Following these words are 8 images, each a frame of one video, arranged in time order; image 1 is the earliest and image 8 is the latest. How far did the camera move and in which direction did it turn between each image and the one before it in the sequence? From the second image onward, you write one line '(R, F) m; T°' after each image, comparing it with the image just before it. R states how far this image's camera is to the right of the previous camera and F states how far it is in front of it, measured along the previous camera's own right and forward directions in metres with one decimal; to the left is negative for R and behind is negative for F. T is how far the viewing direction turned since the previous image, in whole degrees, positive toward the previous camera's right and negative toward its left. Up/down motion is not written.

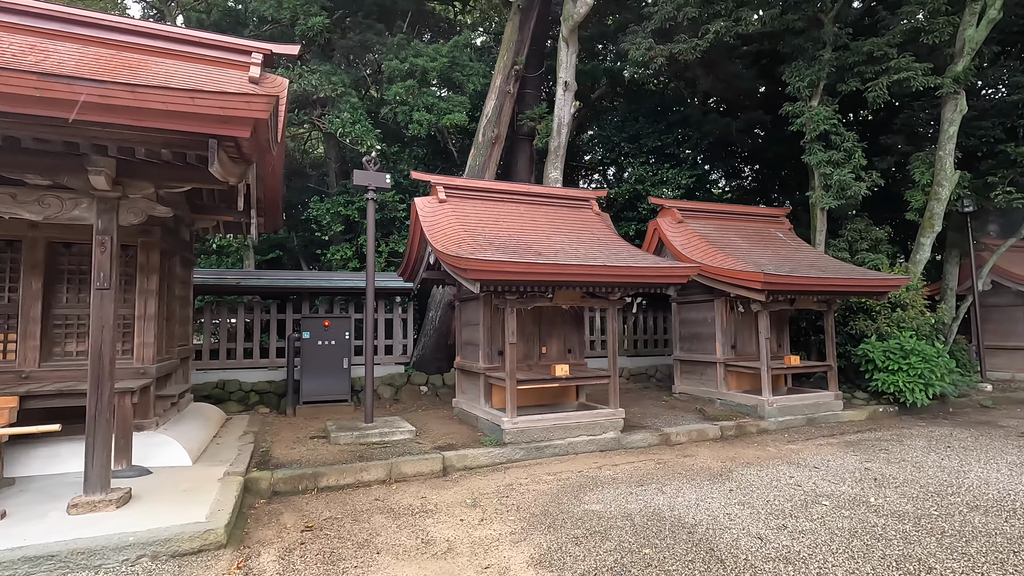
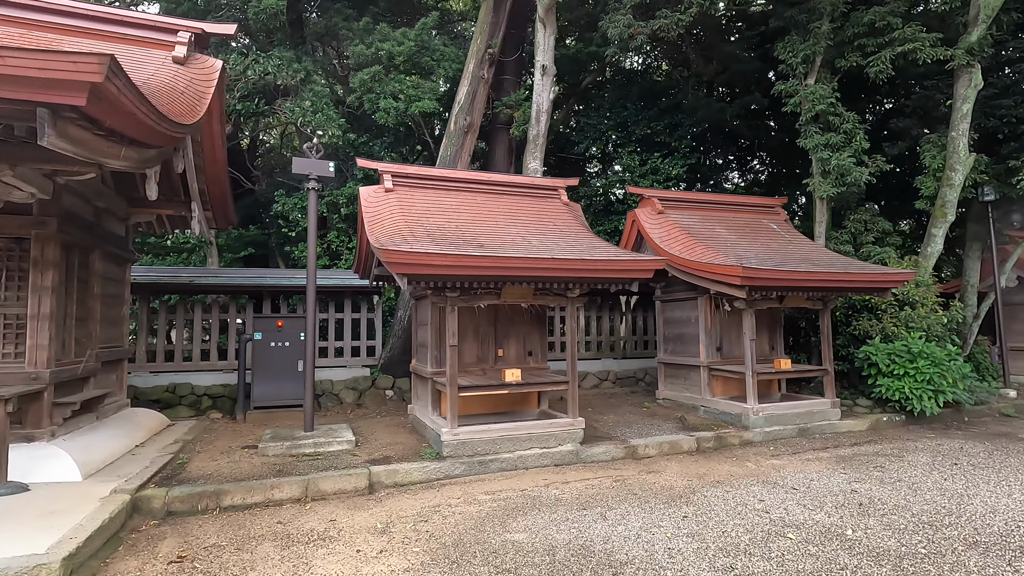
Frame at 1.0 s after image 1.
(+0.8, +0.6) m; -2°
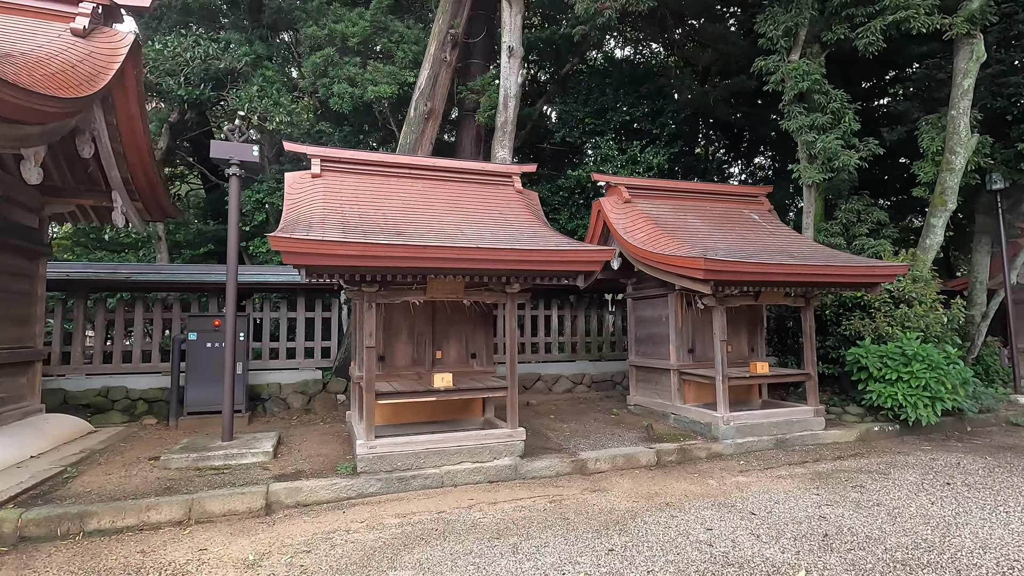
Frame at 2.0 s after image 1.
(+0.8, +0.6) m; -1°
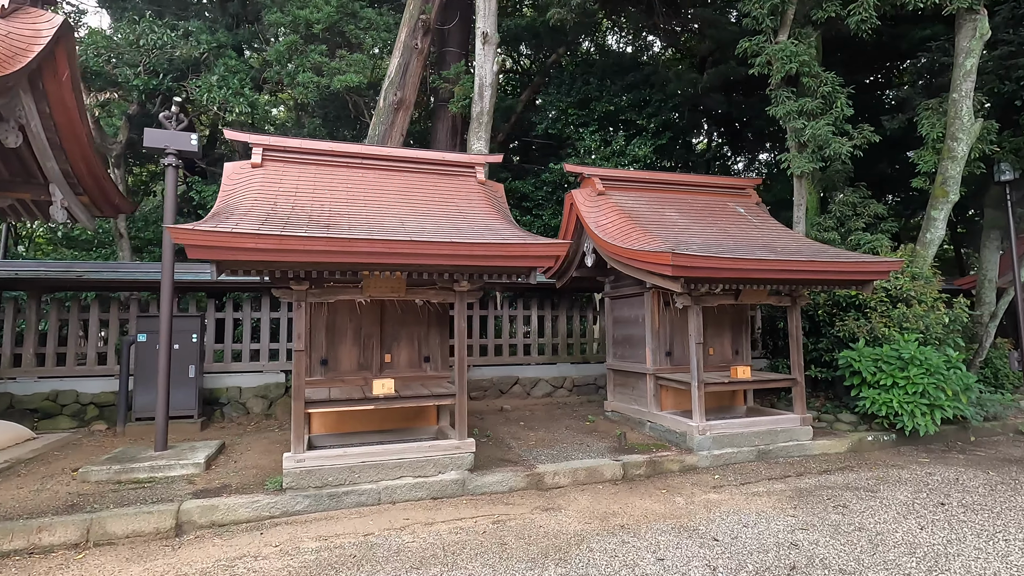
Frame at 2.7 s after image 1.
(+0.5, +0.5) m; -1°
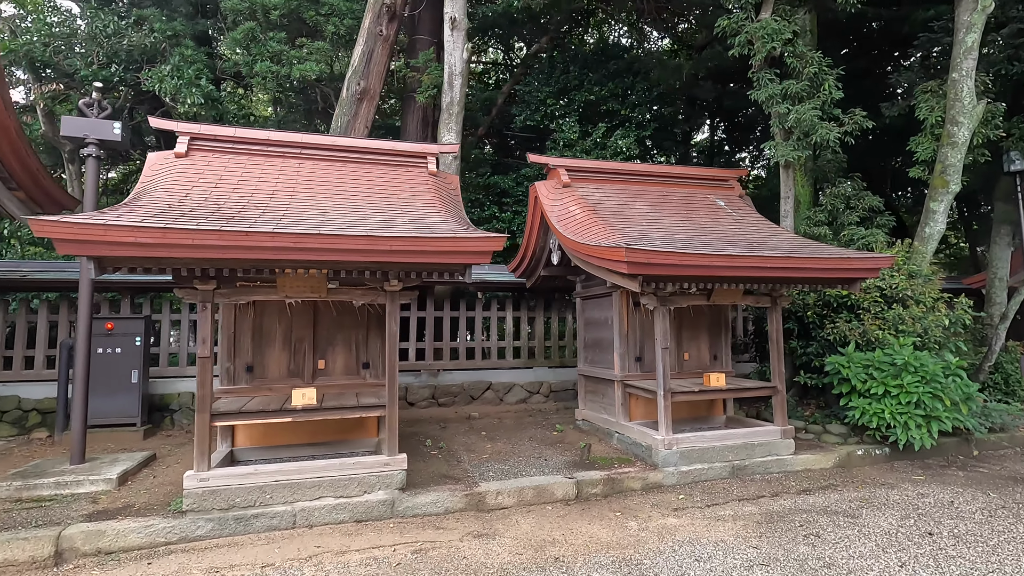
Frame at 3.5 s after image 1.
(+0.6, +0.5) m; -1°
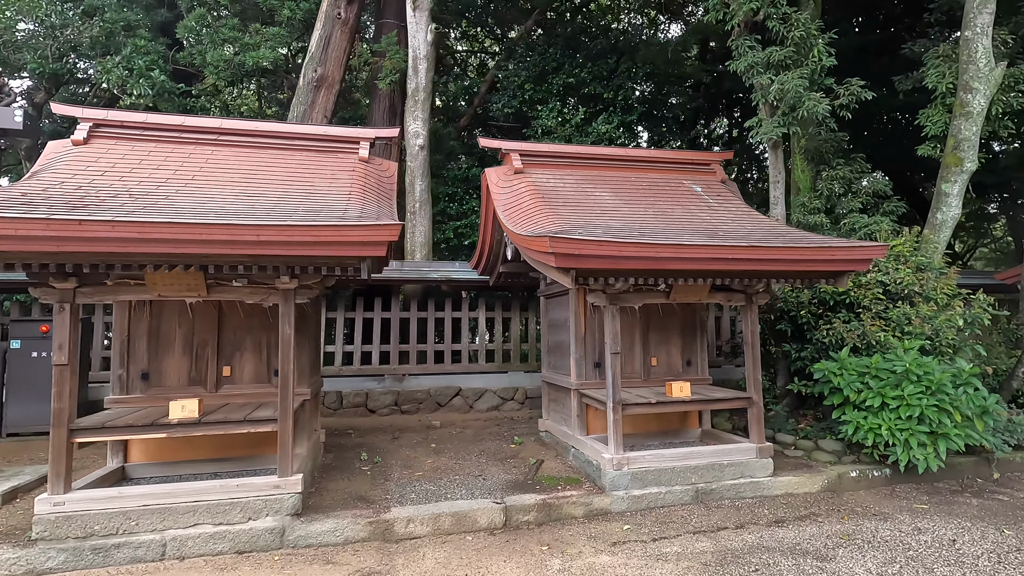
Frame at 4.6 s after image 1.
(+0.9, +0.6) m; -3°
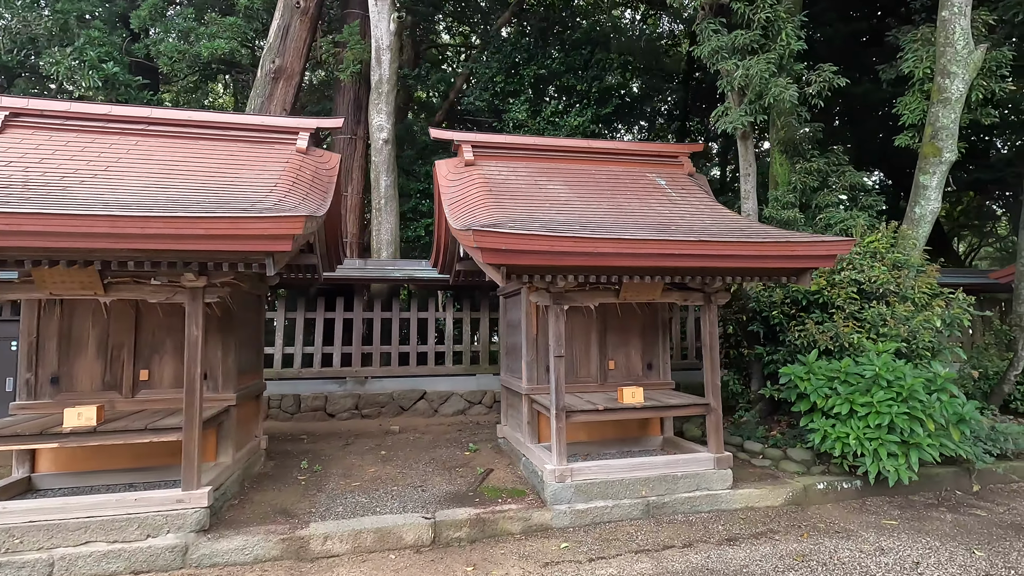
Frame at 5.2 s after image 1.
(+0.5, +0.3) m; -1°
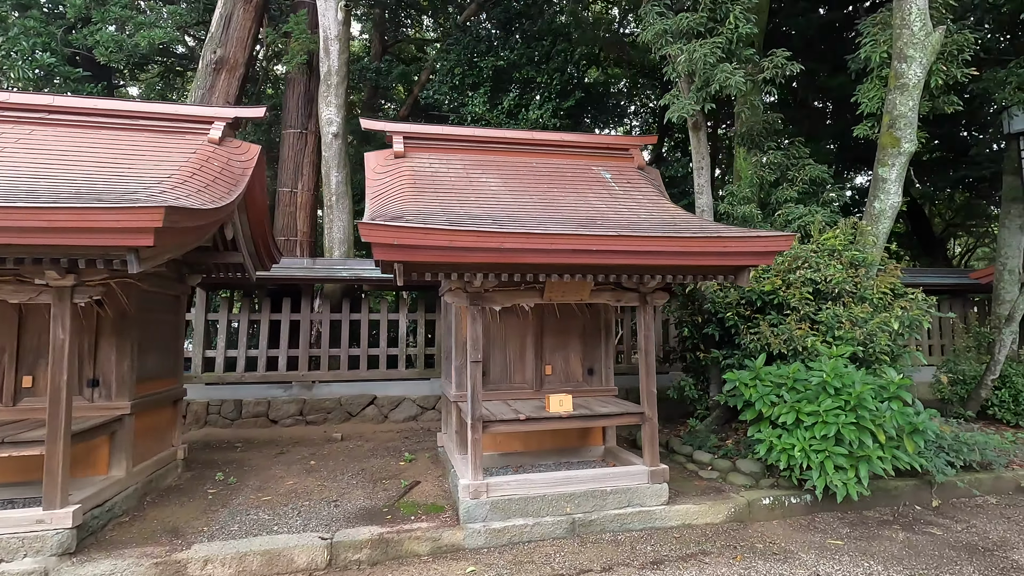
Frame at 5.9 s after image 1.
(+0.6, +0.3) m; 0°
